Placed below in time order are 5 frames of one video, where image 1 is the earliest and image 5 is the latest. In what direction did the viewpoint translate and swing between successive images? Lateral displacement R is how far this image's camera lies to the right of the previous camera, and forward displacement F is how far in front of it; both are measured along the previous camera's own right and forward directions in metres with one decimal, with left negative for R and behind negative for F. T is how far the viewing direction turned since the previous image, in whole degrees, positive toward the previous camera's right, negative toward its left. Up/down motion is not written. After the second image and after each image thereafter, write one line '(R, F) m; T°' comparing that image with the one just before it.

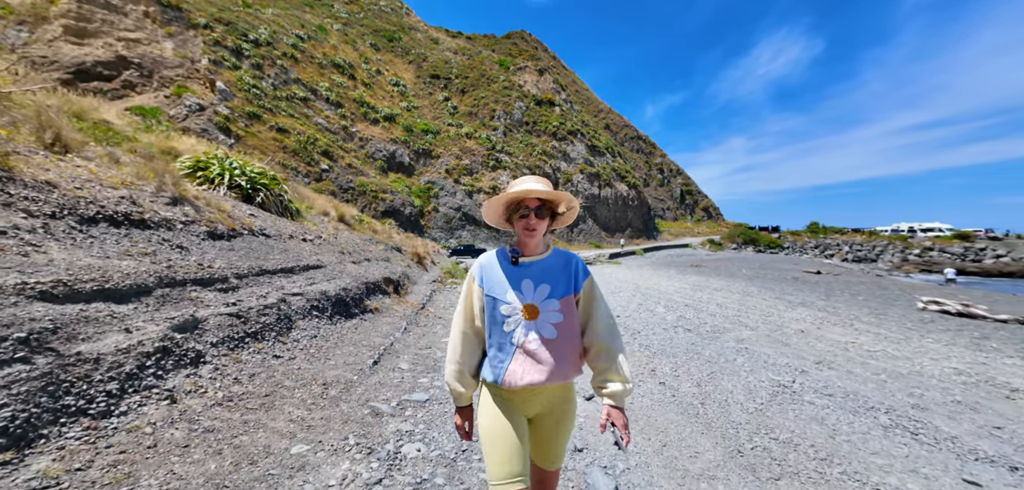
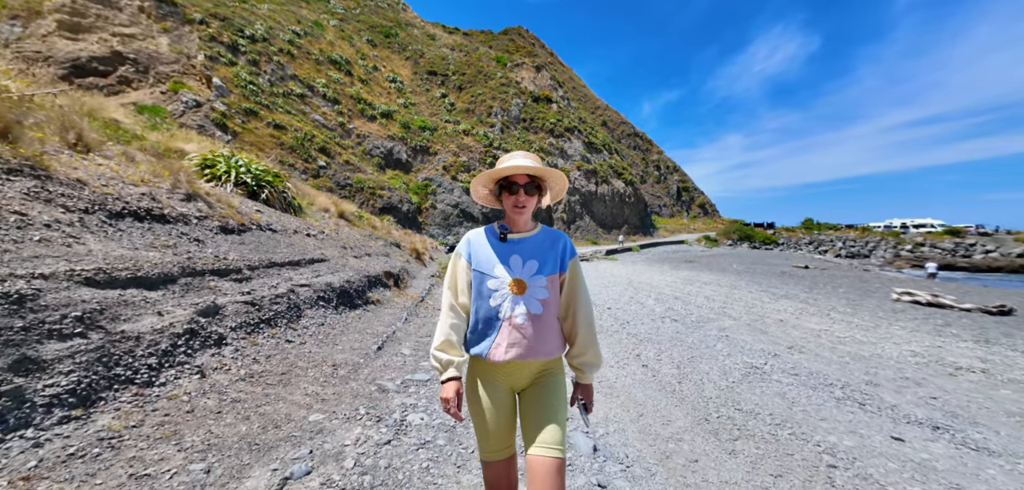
(+0.1, -0.5) m; 0°
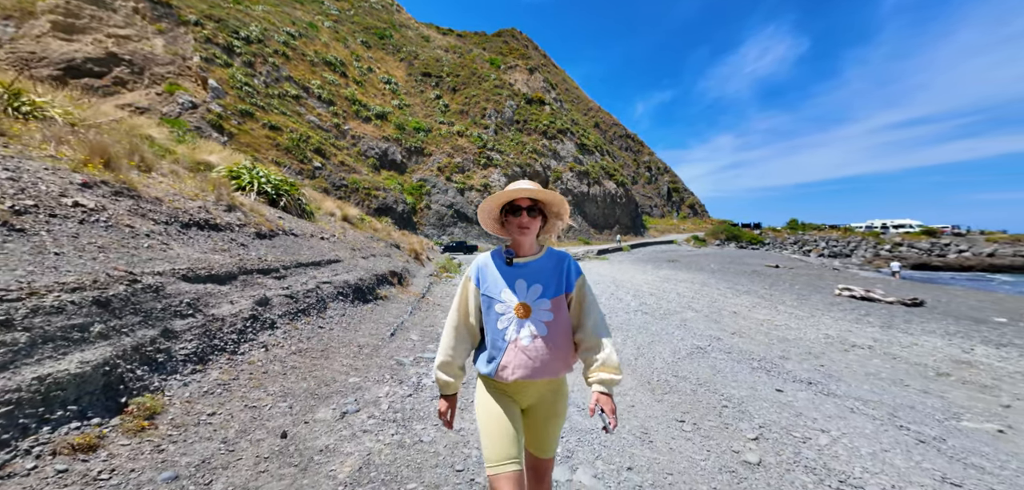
(+0.1, -1.5) m; +1°
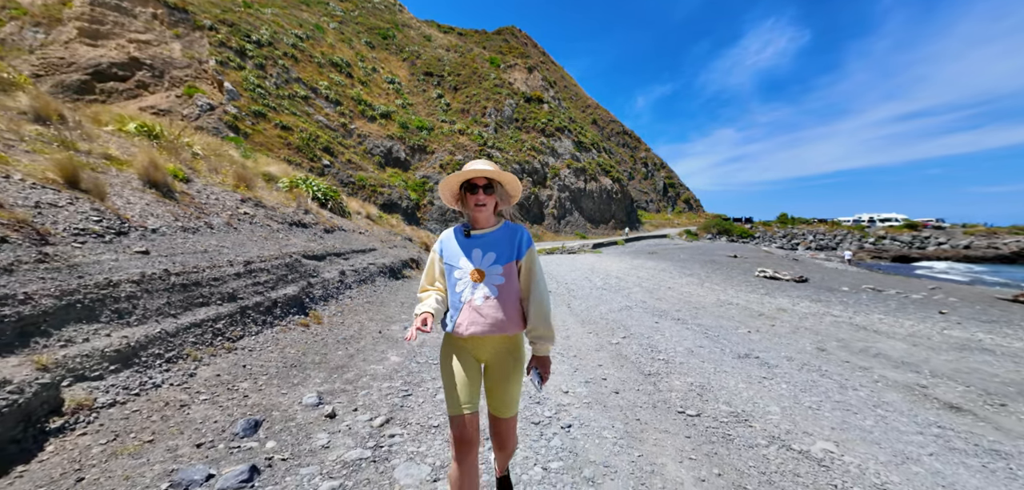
(+0.4, -3.8) m; 0°
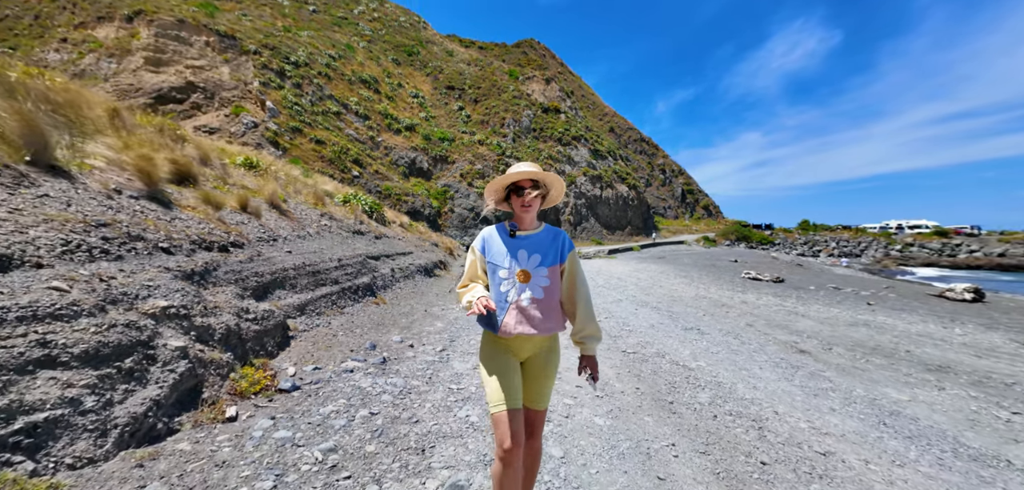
(+0.2, -2.7) m; -3°
